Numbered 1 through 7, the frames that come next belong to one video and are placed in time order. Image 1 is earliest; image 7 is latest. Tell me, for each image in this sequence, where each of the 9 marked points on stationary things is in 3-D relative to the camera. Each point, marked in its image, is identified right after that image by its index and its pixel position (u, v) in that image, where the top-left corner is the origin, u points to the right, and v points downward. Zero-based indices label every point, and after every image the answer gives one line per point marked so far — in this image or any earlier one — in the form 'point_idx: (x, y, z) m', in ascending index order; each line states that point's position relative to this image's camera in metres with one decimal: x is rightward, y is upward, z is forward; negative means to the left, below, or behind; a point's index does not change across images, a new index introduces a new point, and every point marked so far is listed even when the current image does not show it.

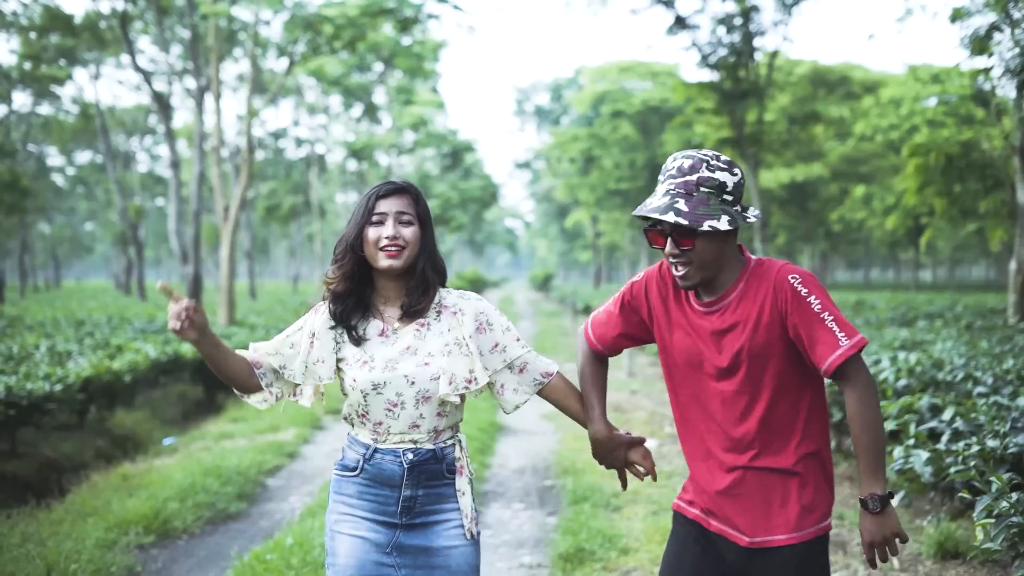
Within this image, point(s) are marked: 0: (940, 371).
0: (+3.3, -0.6, +6.4) m
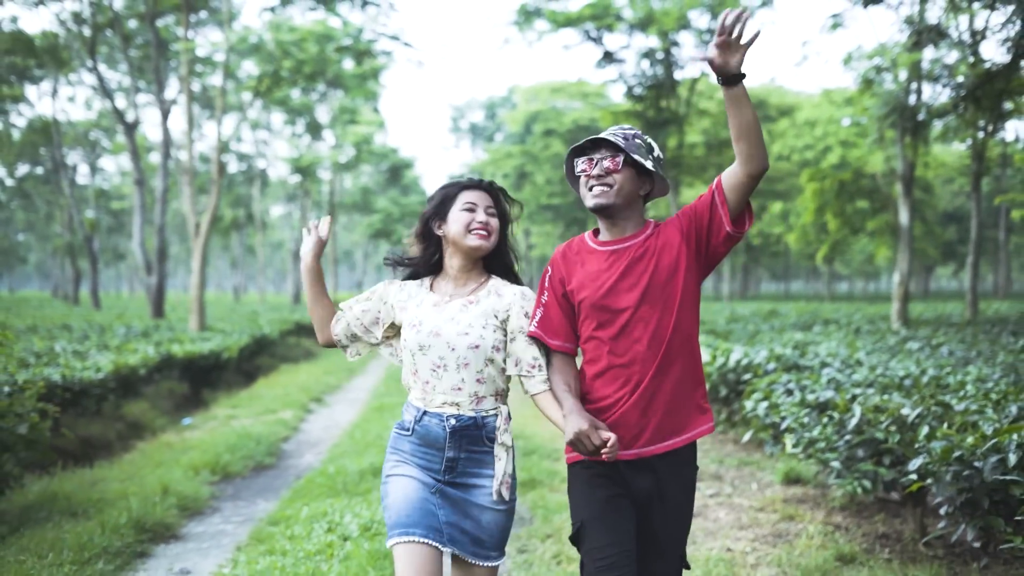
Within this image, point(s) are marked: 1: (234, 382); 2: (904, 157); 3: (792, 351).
0: (+2.9, -0.7, +8.5) m
1: (-4.7, -1.6, +14.5) m
2: (+7.4, +2.5, +16.2) m
3: (+3.2, -0.7, +9.6) m
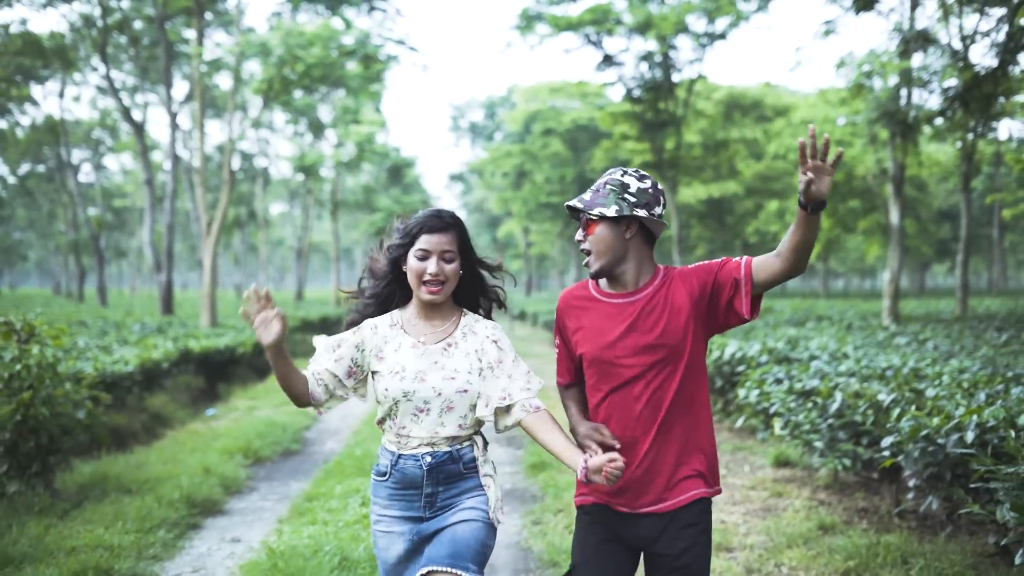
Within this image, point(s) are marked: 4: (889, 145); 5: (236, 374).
0: (+3.0, -0.7, +9.0) m
1: (-4.7, -1.6, +15.0) m
2: (+7.5, +2.5, +16.7) m
3: (+3.2, -0.7, +10.1) m
4: (+7.3, +2.8, +16.5) m
5: (-4.8, -1.5, +14.7) m
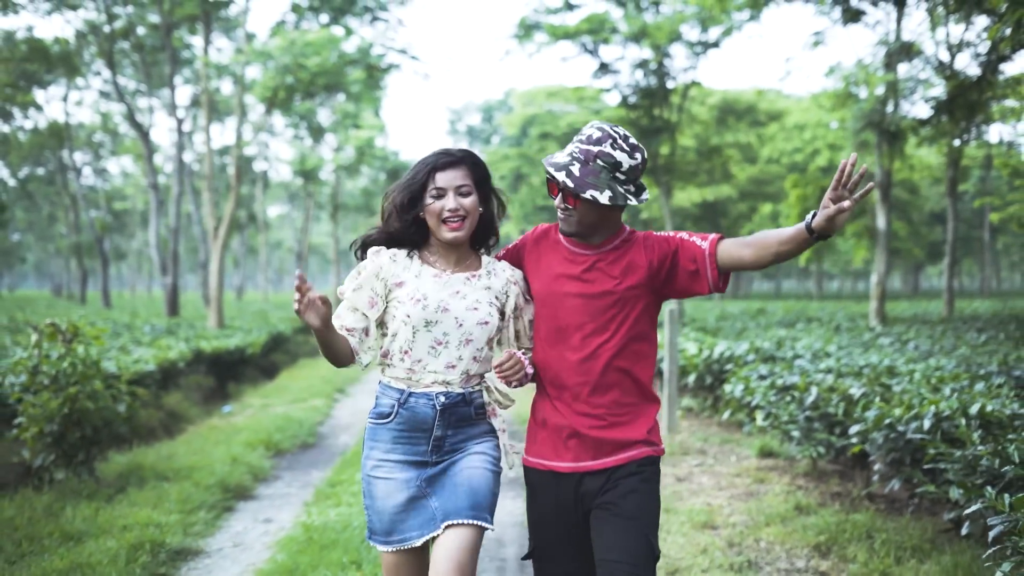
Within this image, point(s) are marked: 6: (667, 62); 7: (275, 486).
0: (+3.0, -0.7, +9.5) m
1: (-4.7, -1.6, +15.5) m
2: (+7.5, +2.5, +17.3) m
3: (+3.3, -0.7, +10.7) m
4: (+7.3, +2.7, +17.1) m
5: (-4.8, -1.5, +15.2) m
6: (+3.4, +4.9, +18.5) m
7: (-1.8, -1.5, +6.4) m
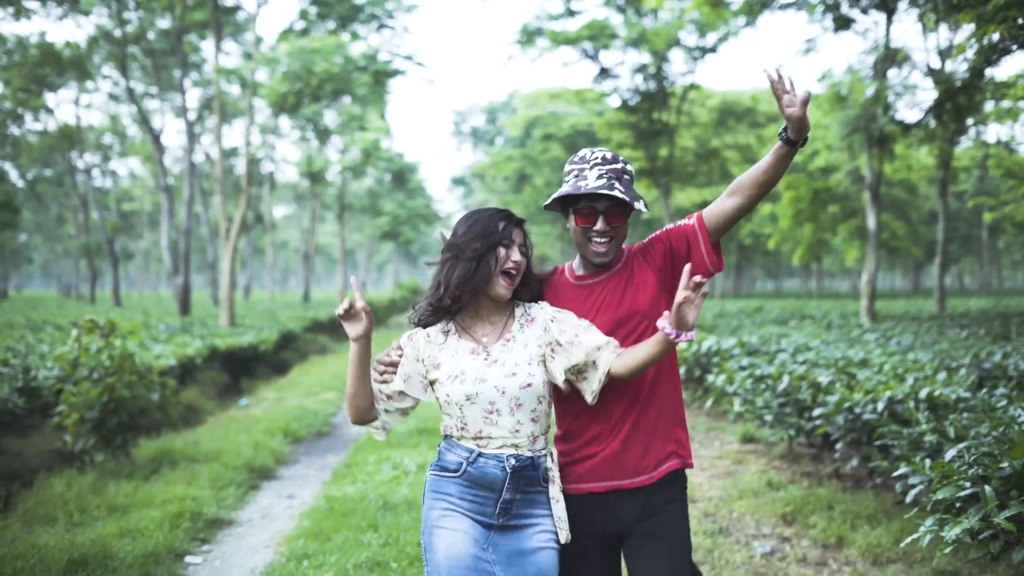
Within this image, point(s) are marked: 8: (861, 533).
0: (+3.0, -0.7, +10.1) m
1: (-4.6, -1.6, +16.1) m
2: (+7.5, +2.5, +17.8) m
3: (+3.3, -0.7, +11.2) m
4: (+7.4, +2.7, +17.6) m
5: (-4.7, -1.5, +15.8) m
6: (+3.4, +4.9, +19.1) m
7: (-1.8, -1.5, +7.0) m
8: (+2.0, -1.4, +4.8) m
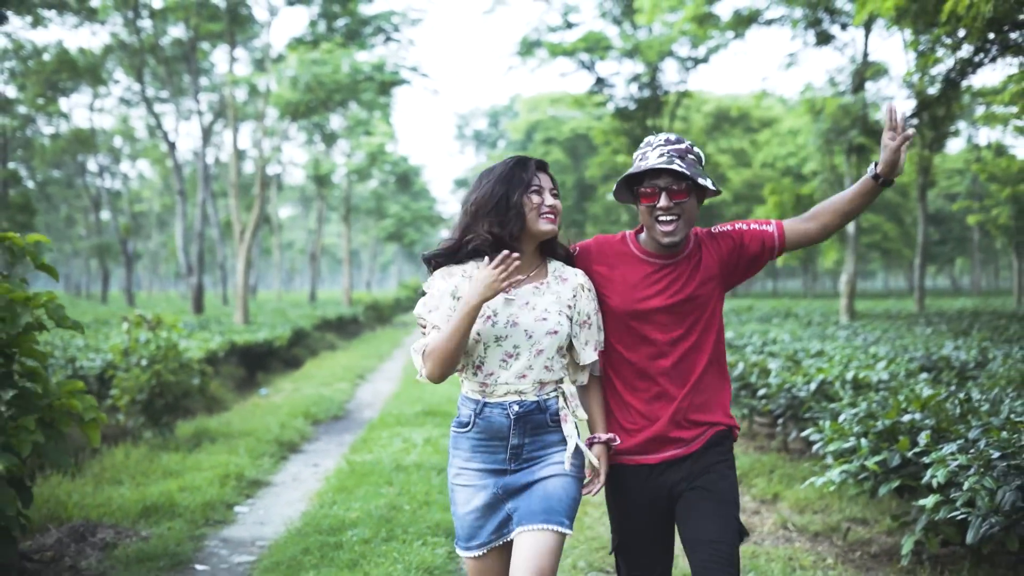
0: (+3.0, -0.7, +11.1) m
1: (-4.7, -1.6, +17.2) m
2: (+7.5, +2.5, +18.8) m
3: (+3.2, -0.7, +12.2) m
4: (+7.3, +2.7, +18.6) m
5: (-4.8, -1.5, +16.9) m
6: (+3.4, +4.9, +20.1) m
7: (-1.8, -1.5, +8.0) m
8: (+1.9, -1.4, +5.8) m
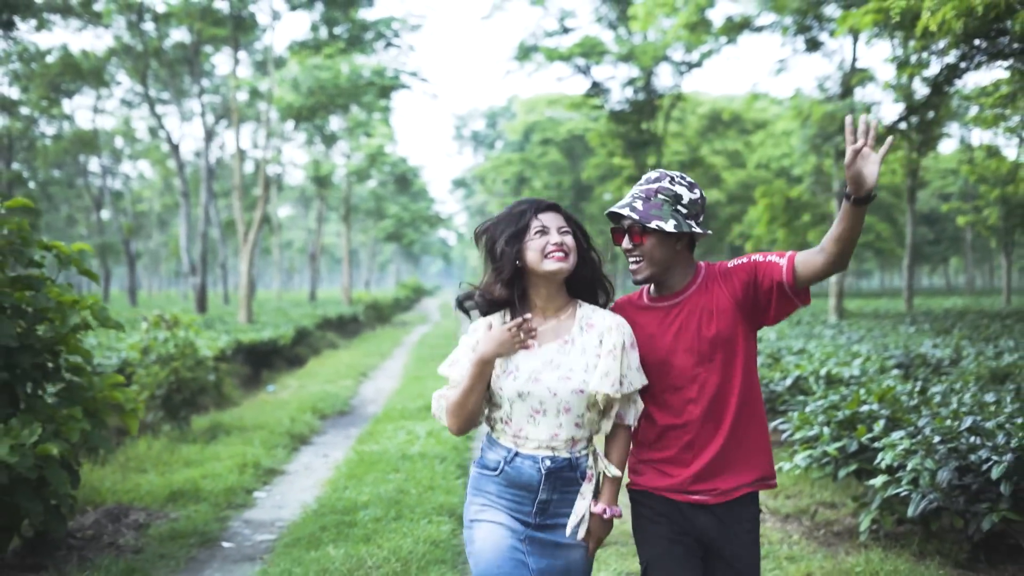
0: (+3.0, -0.7, +11.6) m
1: (-4.7, -1.6, +17.6) m
2: (+7.5, +2.5, +19.3) m
3: (+3.2, -0.7, +12.7) m
4: (+7.3, +2.7, +19.1) m
5: (-4.8, -1.5, +17.3) m
6: (+3.4, +4.9, +20.6) m
7: (-1.9, -1.5, +8.5) m
8: (+1.9, -1.4, +6.3) m
